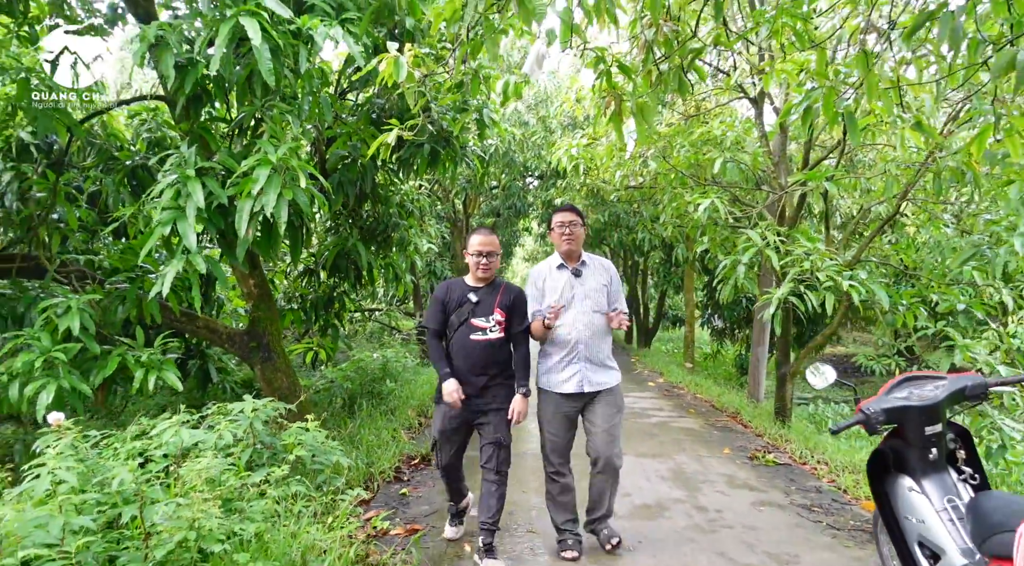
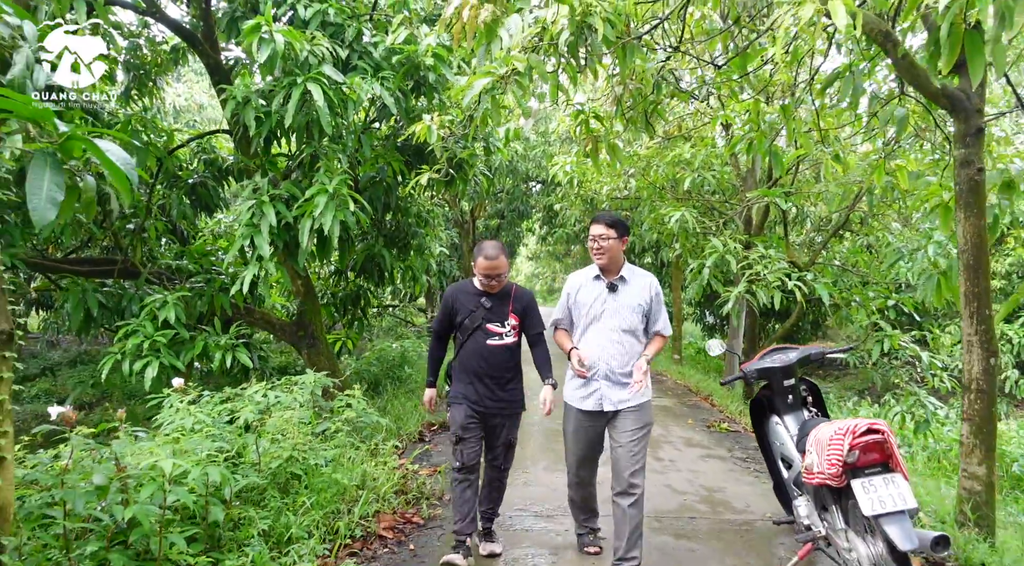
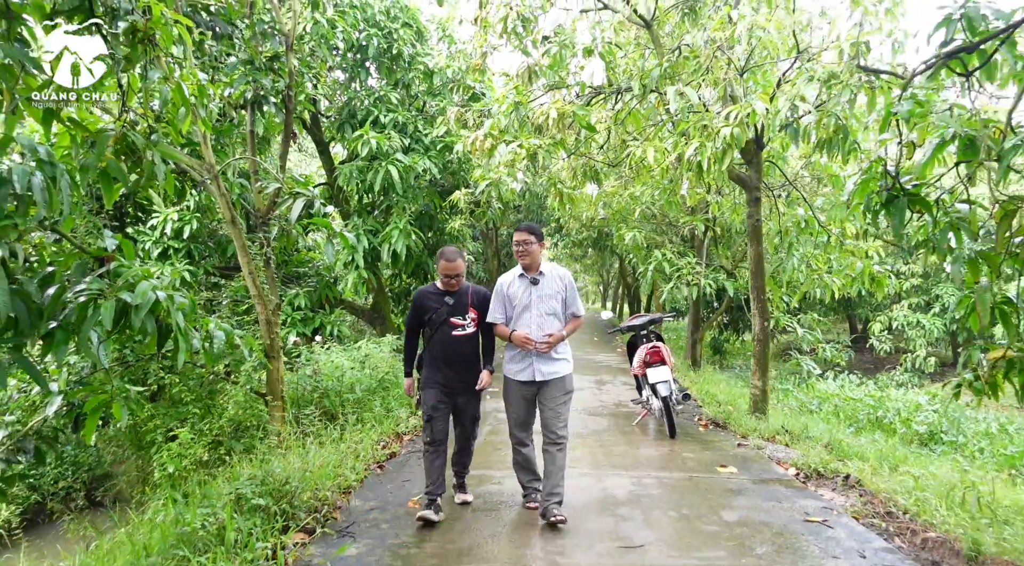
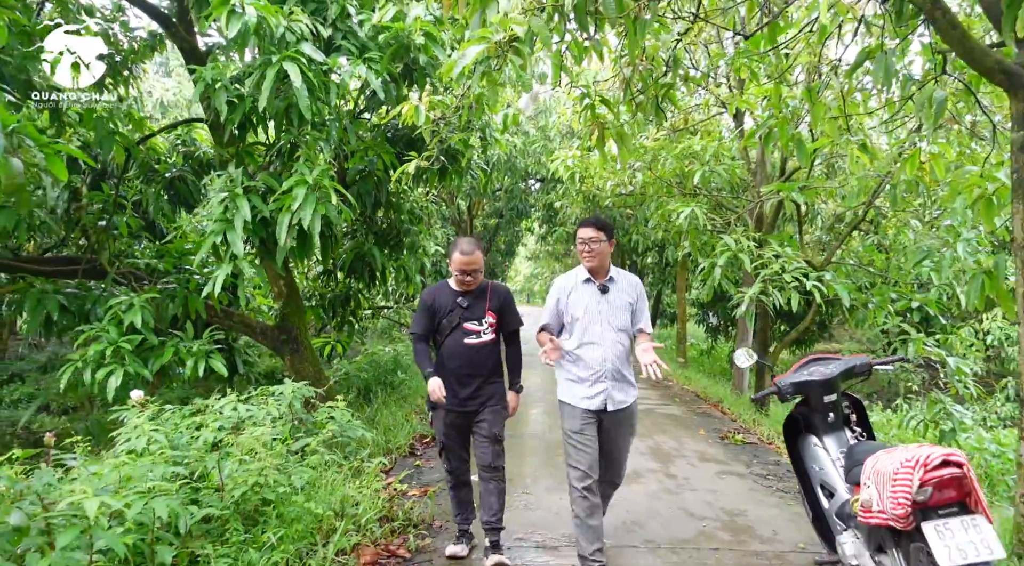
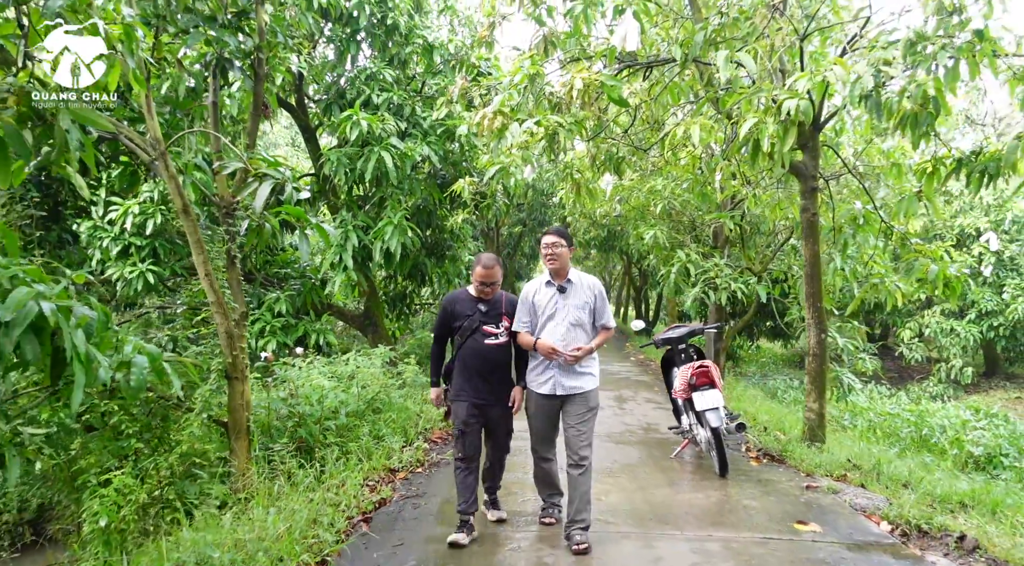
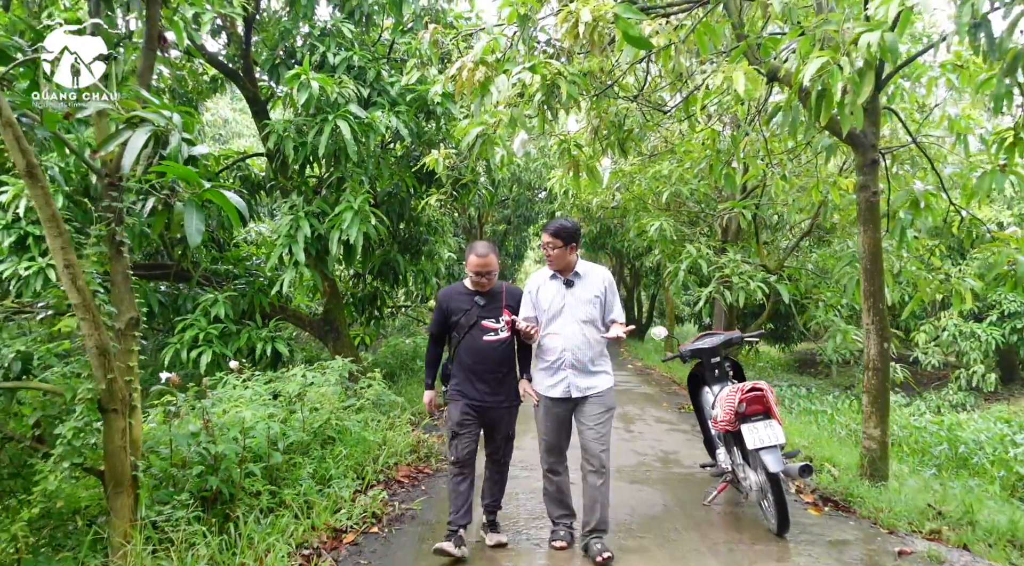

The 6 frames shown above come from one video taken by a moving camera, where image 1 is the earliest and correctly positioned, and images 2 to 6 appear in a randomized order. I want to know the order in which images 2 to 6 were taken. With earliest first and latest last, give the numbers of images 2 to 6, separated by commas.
4, 2, 6, 5, 3
